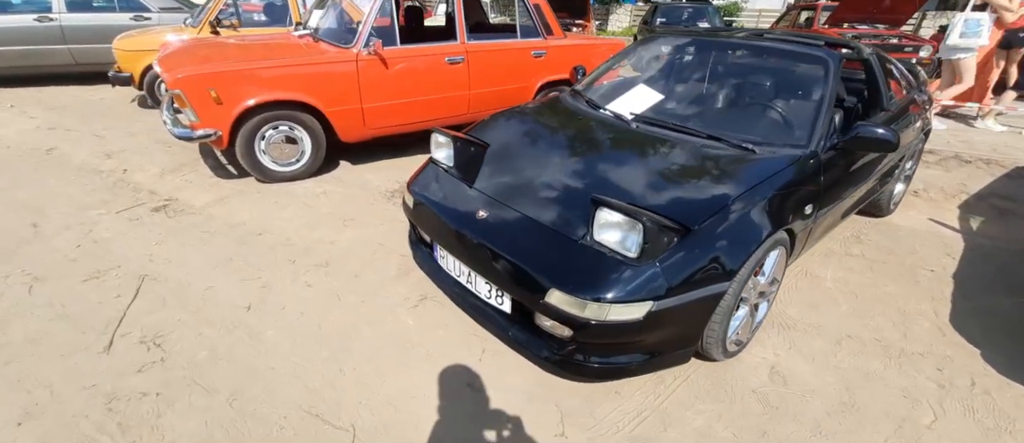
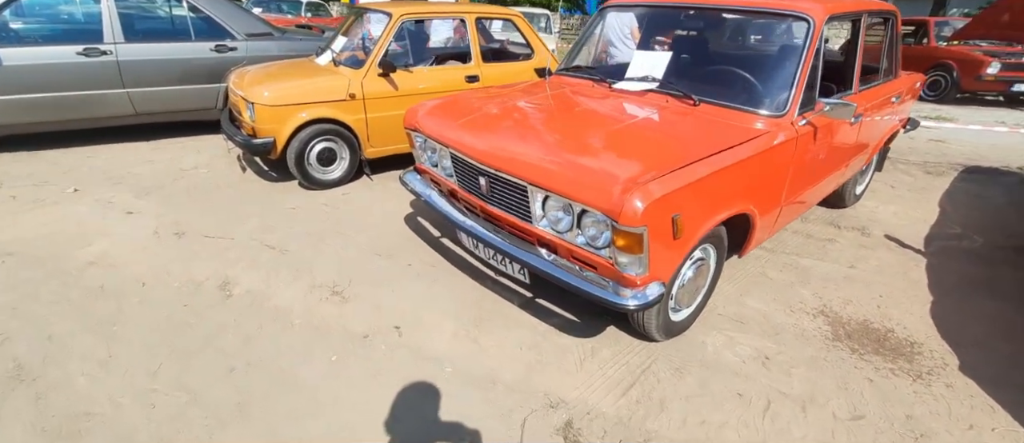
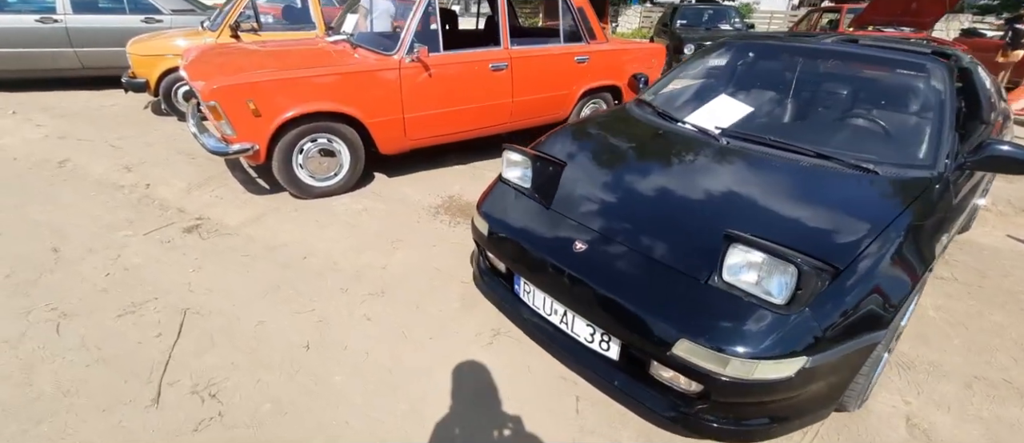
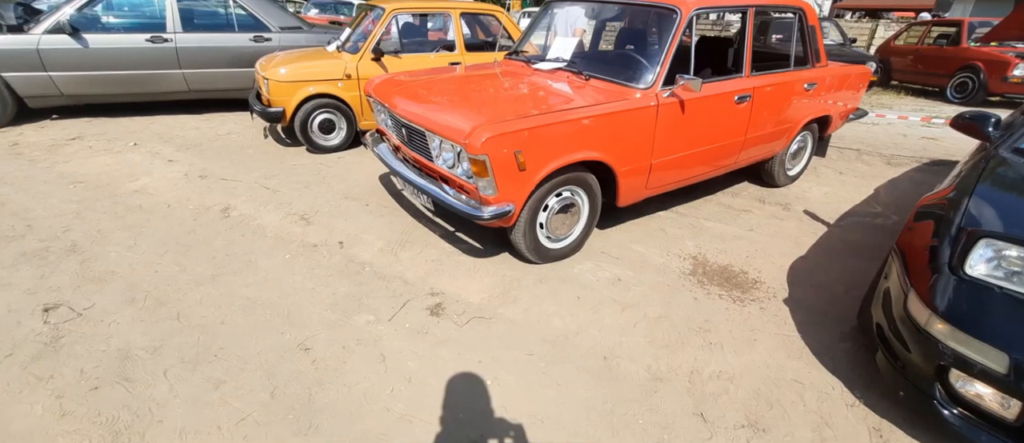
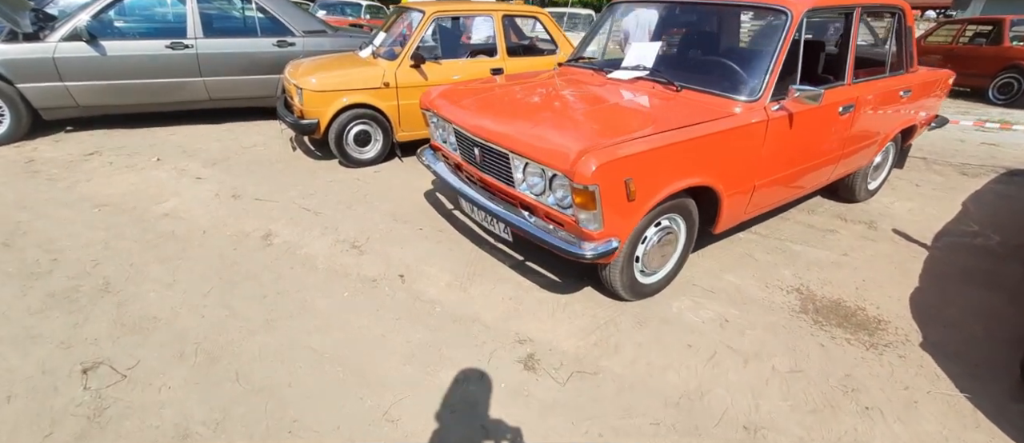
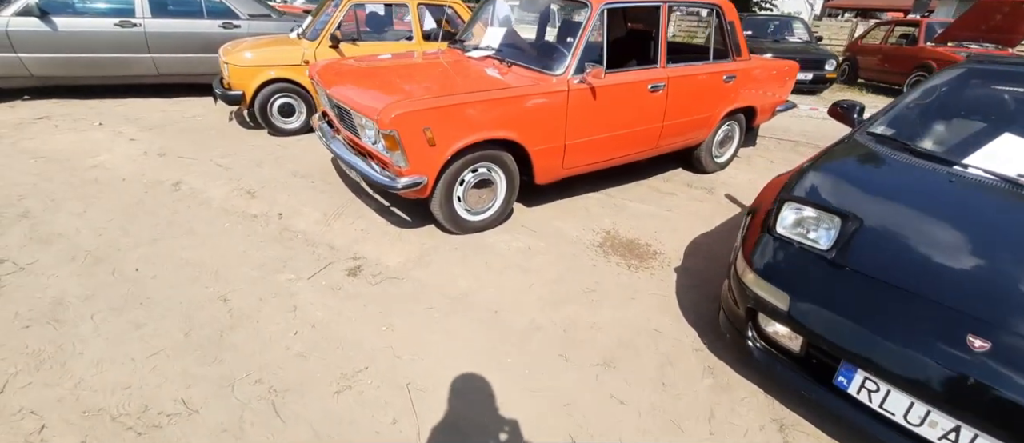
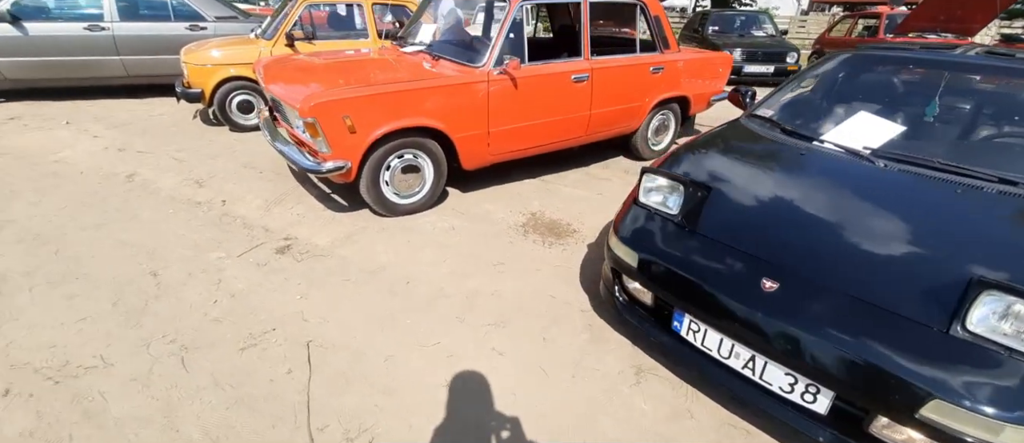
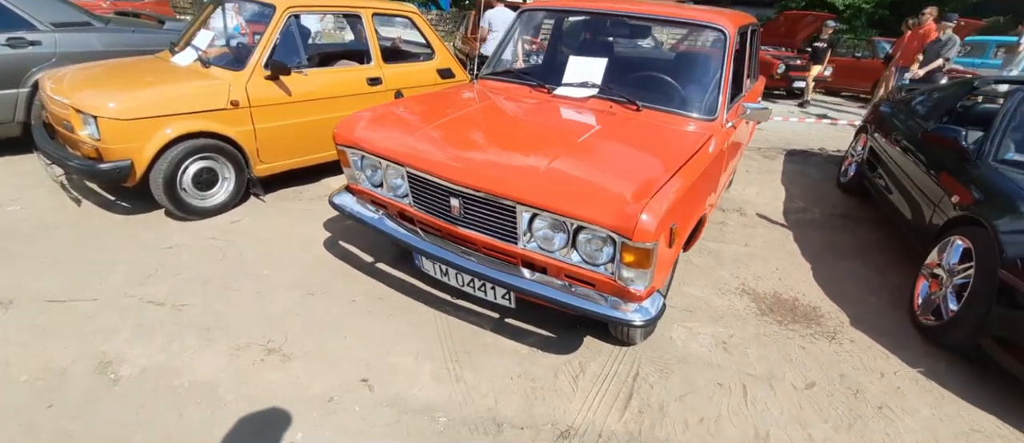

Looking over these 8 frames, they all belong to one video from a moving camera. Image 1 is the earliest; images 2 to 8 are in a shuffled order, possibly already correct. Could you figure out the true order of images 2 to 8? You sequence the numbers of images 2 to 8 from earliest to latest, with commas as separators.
3, 7, 6, 4, 5, 2, 8
